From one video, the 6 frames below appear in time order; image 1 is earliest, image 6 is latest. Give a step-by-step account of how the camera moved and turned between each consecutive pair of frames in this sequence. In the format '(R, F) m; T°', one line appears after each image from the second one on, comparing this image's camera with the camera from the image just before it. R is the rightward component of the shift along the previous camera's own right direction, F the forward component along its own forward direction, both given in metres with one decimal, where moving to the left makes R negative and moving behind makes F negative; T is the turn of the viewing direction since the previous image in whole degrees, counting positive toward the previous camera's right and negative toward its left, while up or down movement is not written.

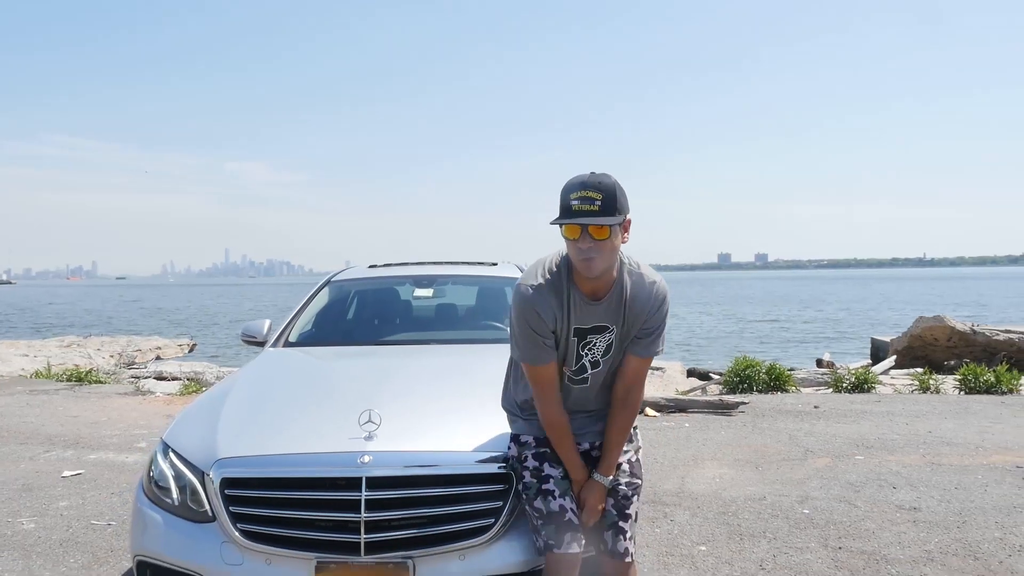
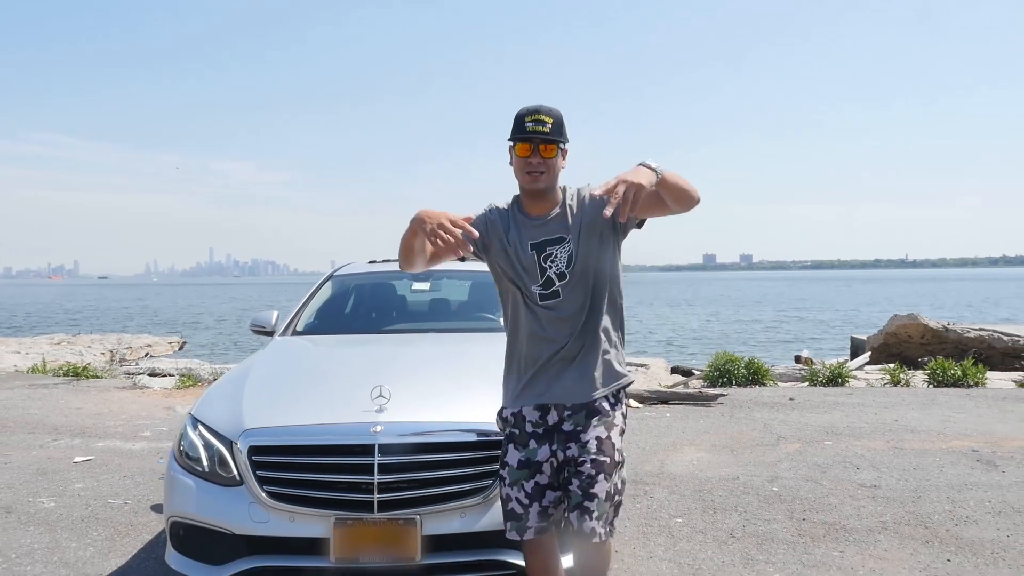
(0.0, -0.4) m; +1°
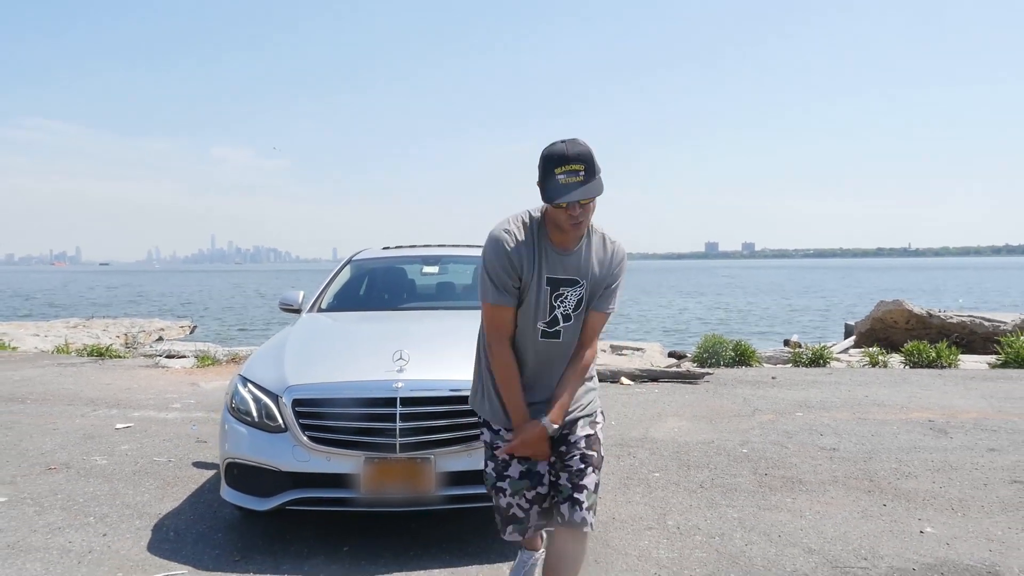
(0.0, -0.6) m; 0°
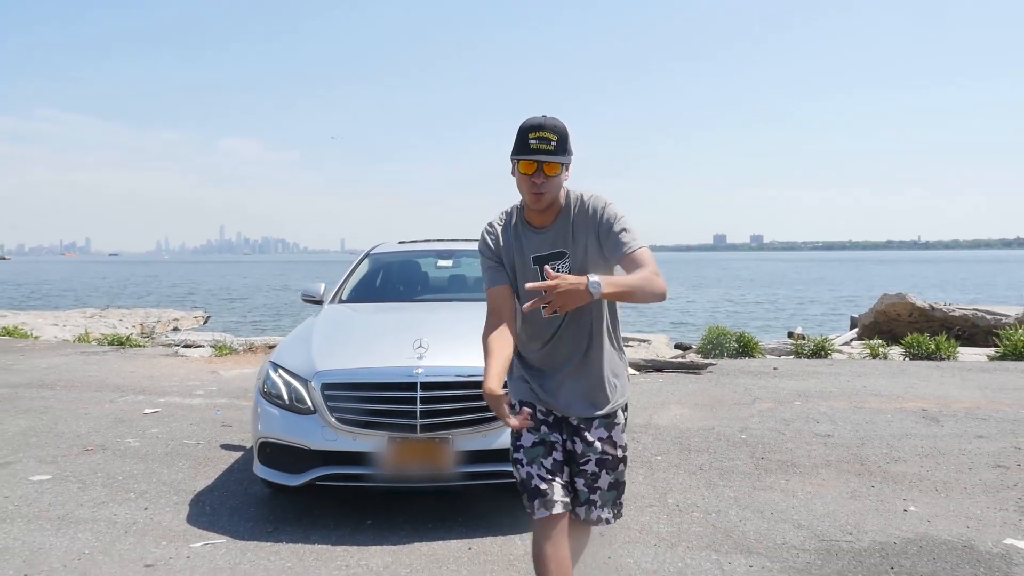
(0.0, -0.3) m; -1°
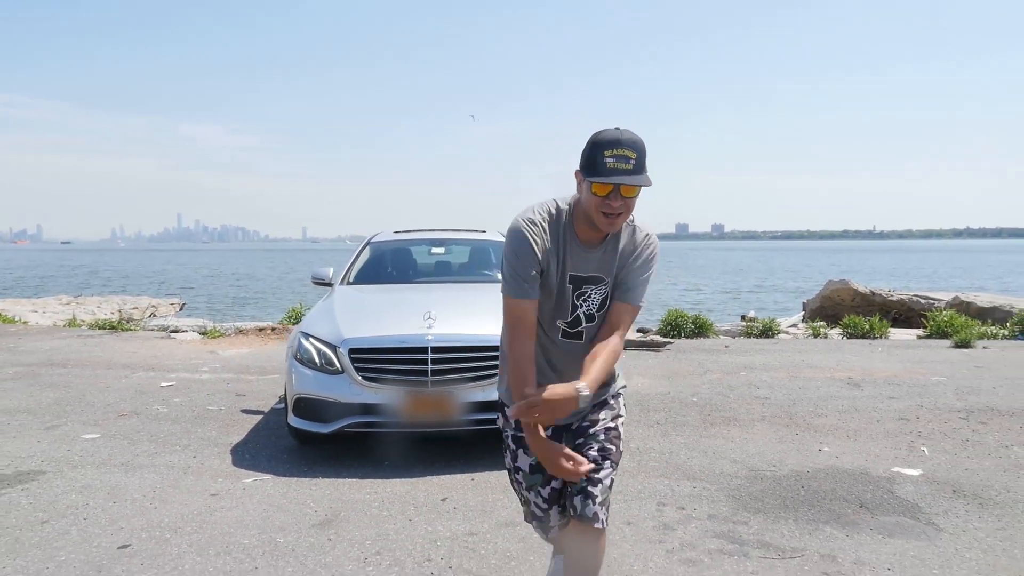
(-0.2, -0.9) m; +3°
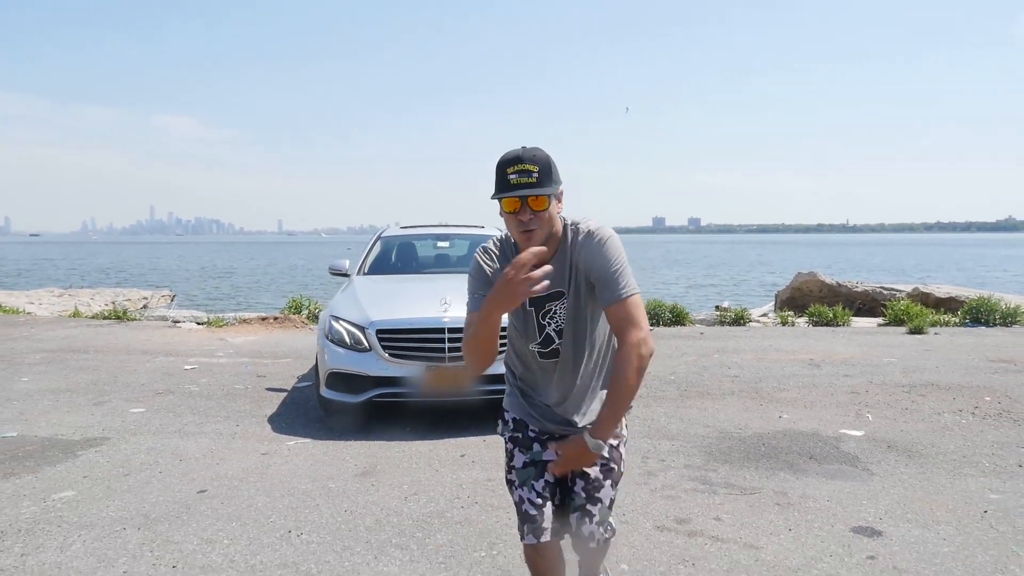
(-0.2, -0.8) m; +2°
